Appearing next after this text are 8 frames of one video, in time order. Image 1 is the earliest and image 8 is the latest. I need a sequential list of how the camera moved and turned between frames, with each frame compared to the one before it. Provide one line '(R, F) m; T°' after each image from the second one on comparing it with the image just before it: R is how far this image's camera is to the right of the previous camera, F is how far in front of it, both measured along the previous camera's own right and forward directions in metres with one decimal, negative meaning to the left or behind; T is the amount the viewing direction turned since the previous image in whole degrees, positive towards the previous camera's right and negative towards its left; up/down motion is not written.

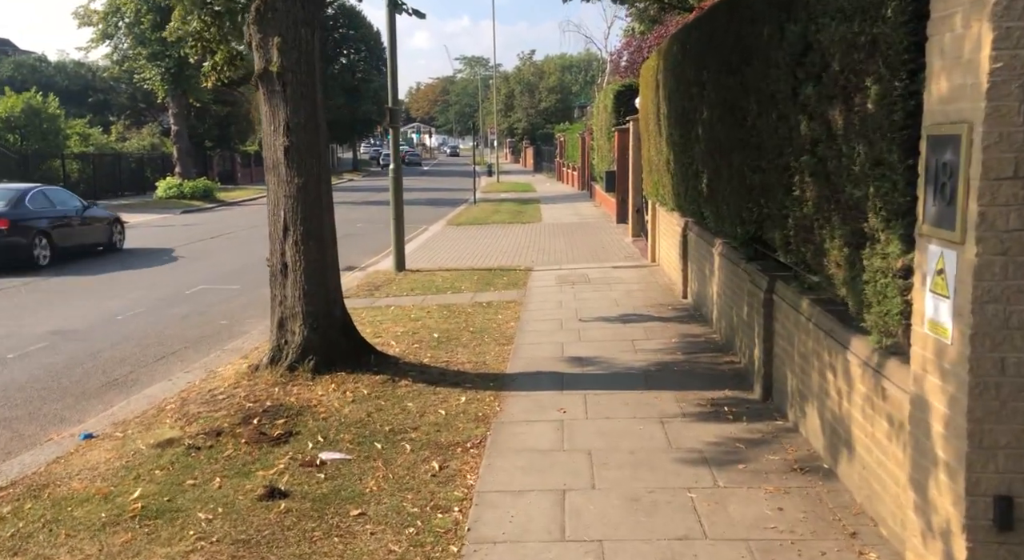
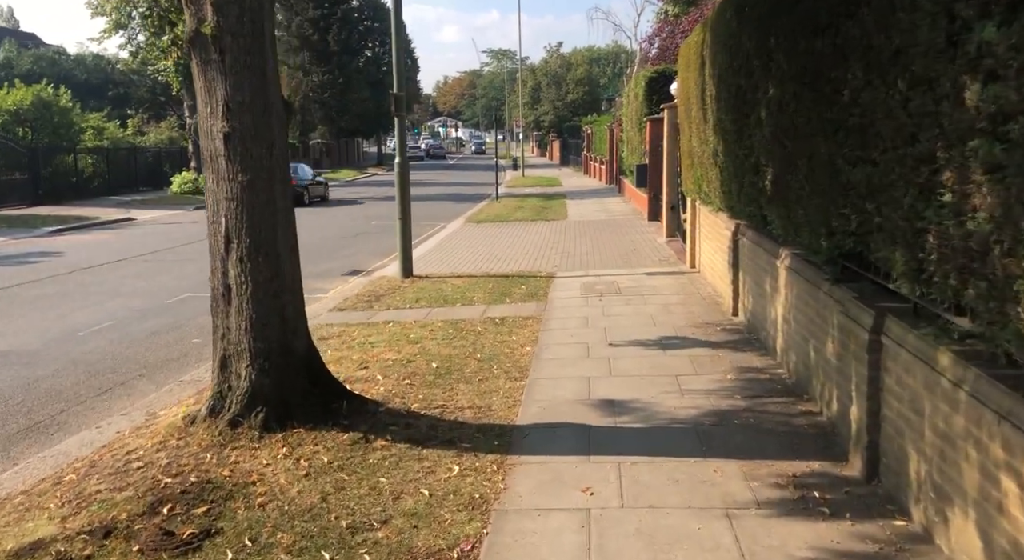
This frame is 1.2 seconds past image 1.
(+0.1, +1.6) m; -2°
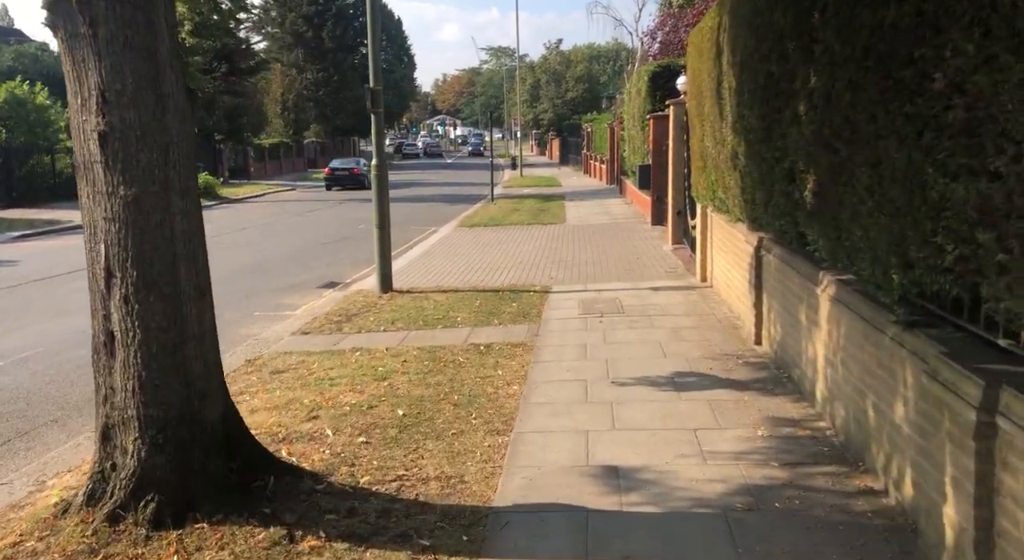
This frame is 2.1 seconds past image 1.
(+0.1, +1.3) m; 0°
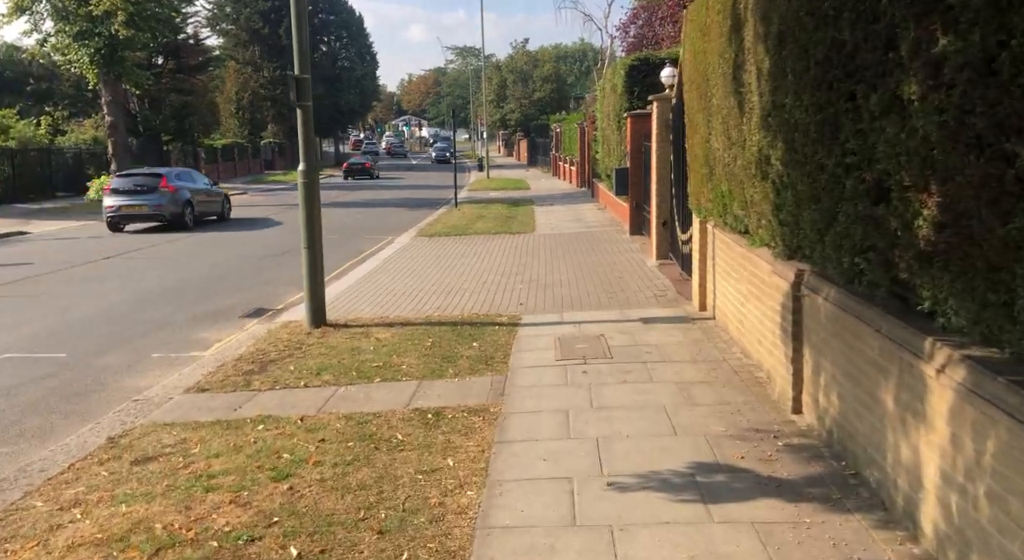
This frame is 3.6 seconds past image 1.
(+0.1, +2.0) m; +2°
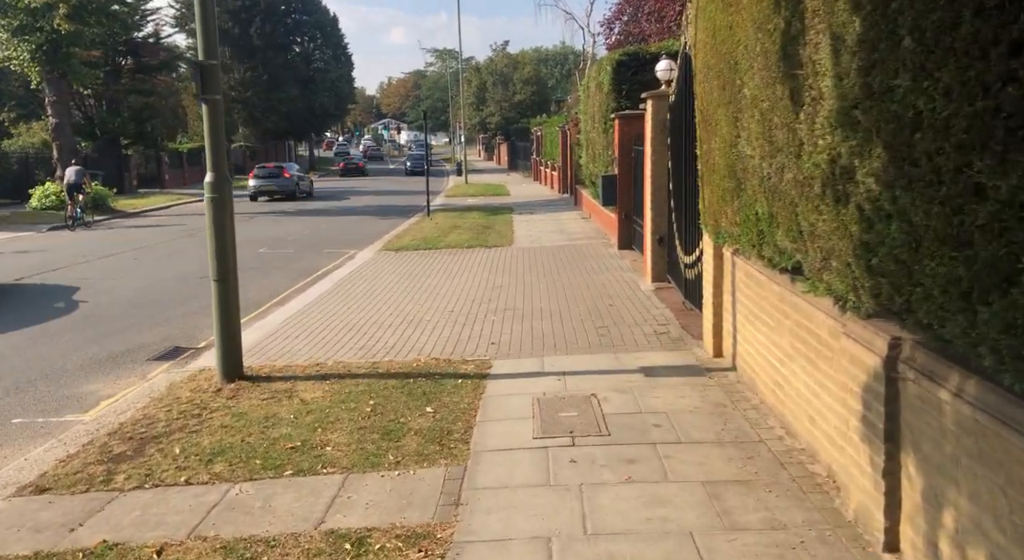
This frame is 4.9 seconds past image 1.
(+0.1, +2.0) m; +1°
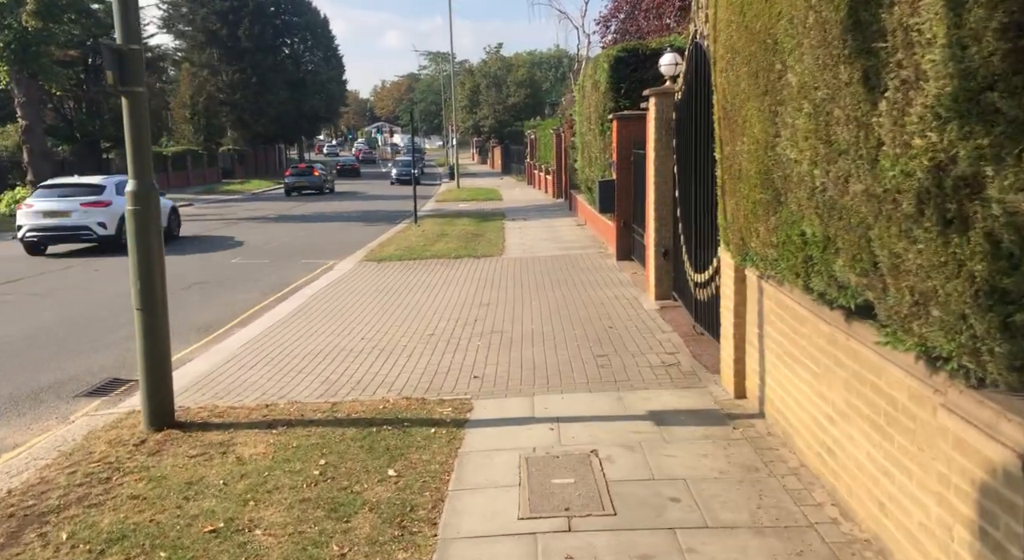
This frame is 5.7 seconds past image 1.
(+0.1, +1.2) m; 0°
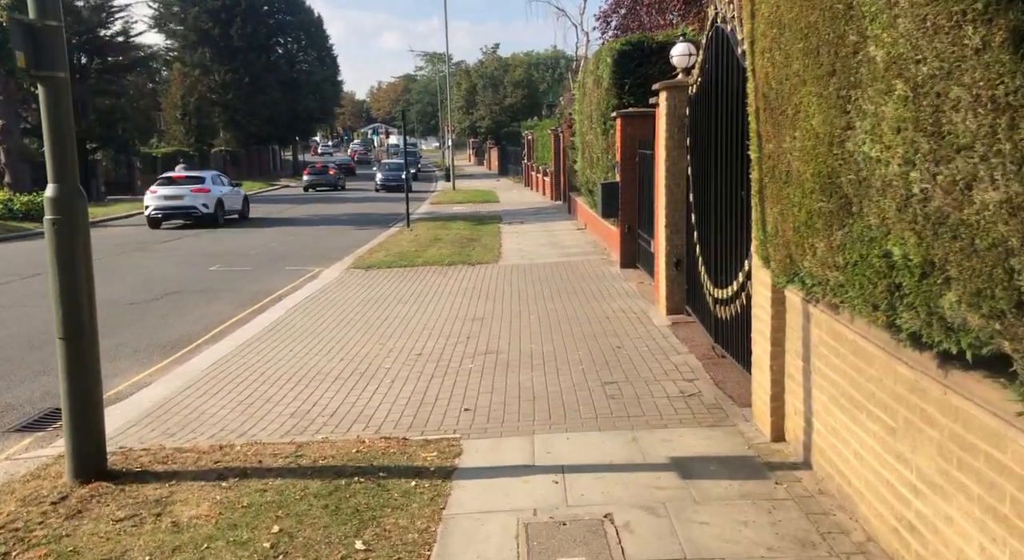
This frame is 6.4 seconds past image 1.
(0.0, +1.0) m; 0°
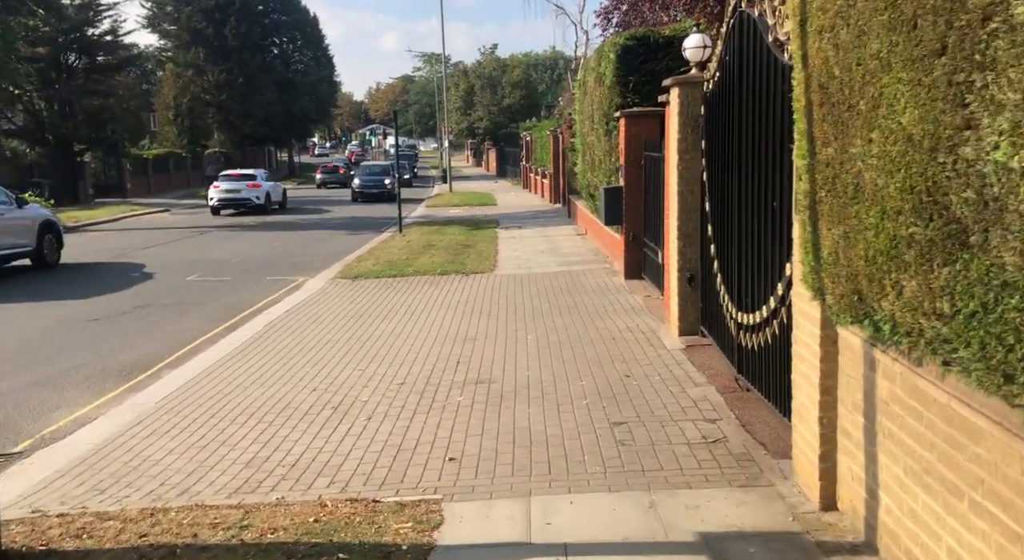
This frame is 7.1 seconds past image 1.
(0.0, +1.0) m; 0°
